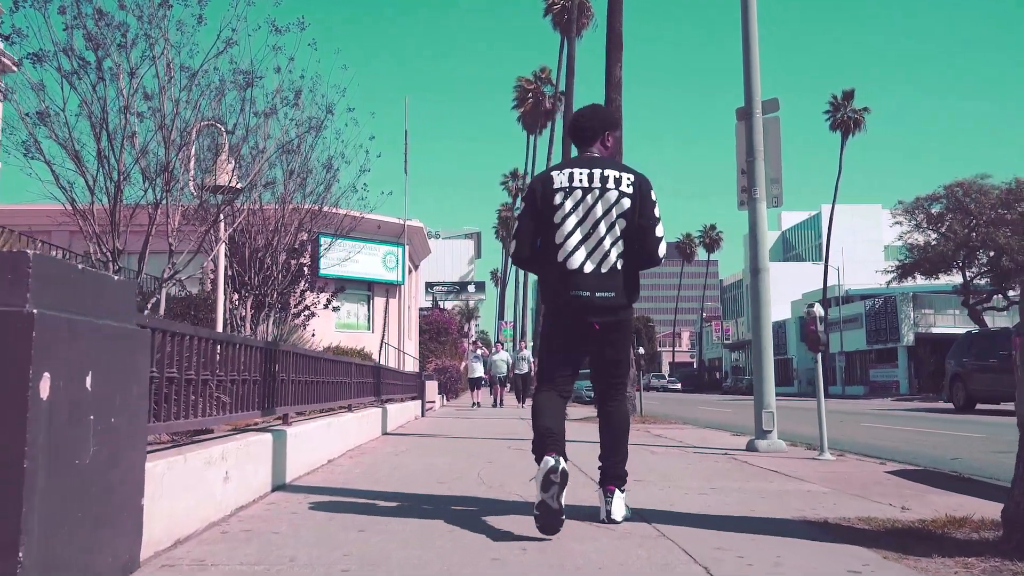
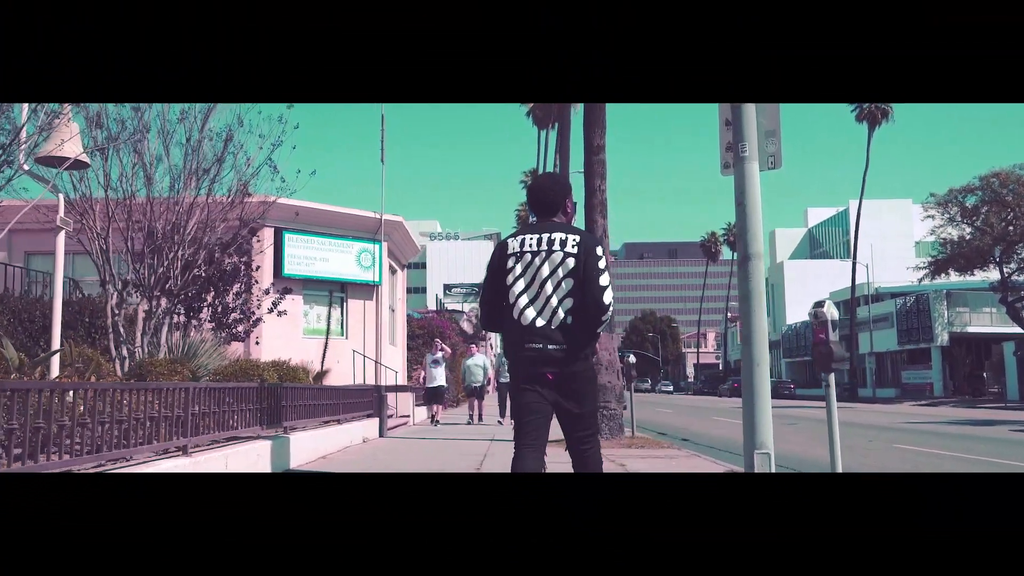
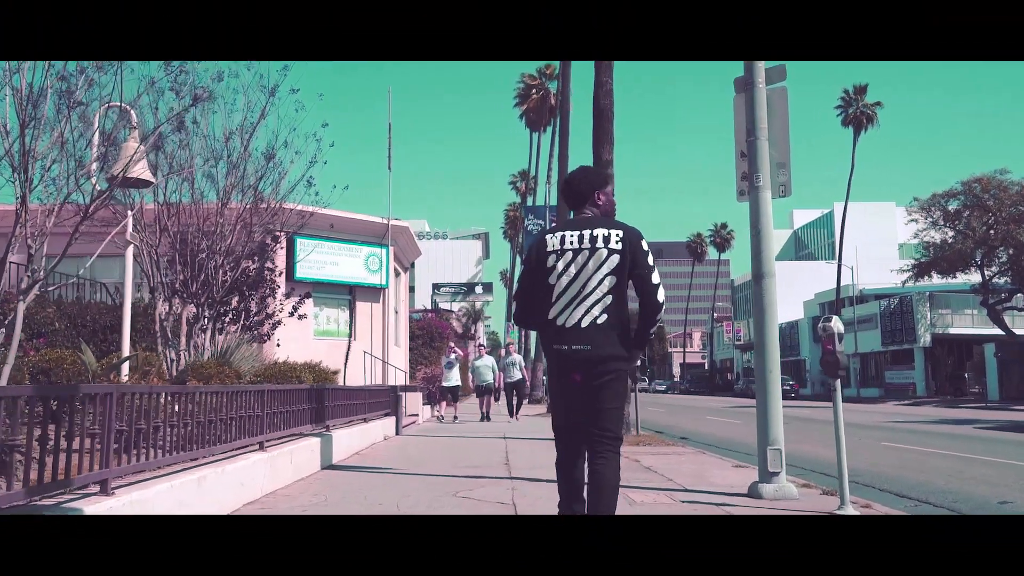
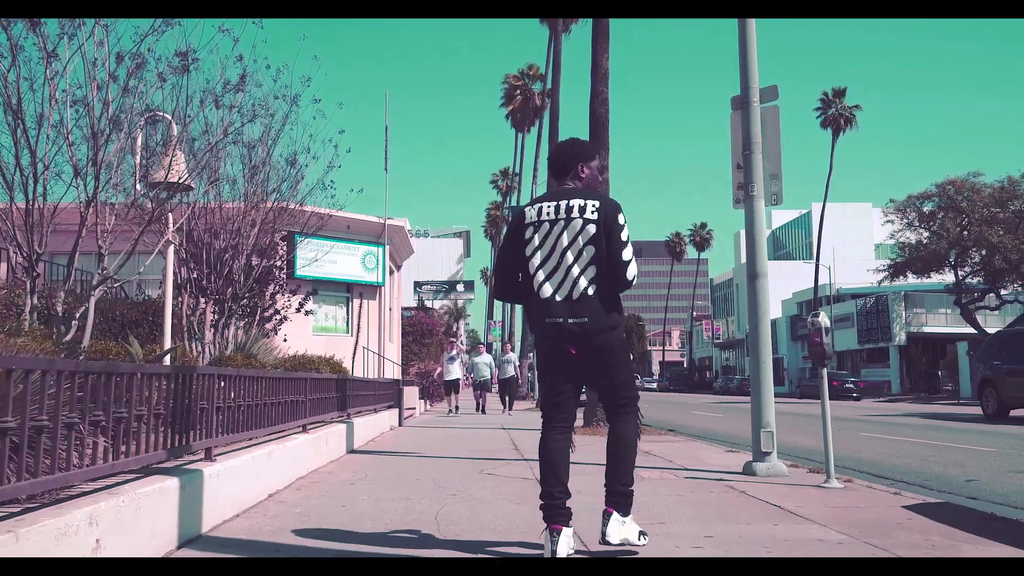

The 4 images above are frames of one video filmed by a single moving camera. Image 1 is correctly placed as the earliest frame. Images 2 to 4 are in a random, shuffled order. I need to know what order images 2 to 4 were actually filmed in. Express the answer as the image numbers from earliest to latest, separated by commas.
4, 3, 2
